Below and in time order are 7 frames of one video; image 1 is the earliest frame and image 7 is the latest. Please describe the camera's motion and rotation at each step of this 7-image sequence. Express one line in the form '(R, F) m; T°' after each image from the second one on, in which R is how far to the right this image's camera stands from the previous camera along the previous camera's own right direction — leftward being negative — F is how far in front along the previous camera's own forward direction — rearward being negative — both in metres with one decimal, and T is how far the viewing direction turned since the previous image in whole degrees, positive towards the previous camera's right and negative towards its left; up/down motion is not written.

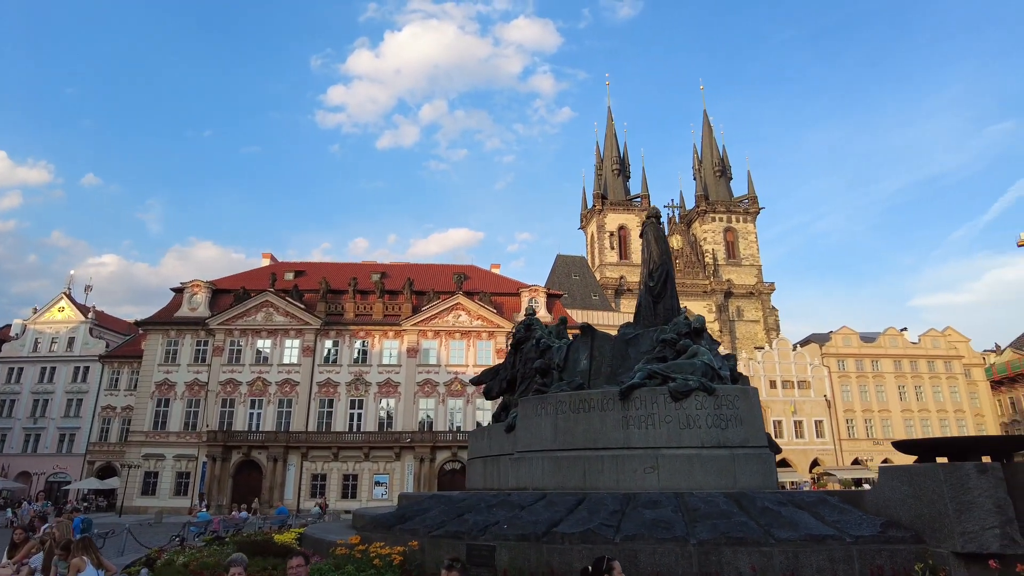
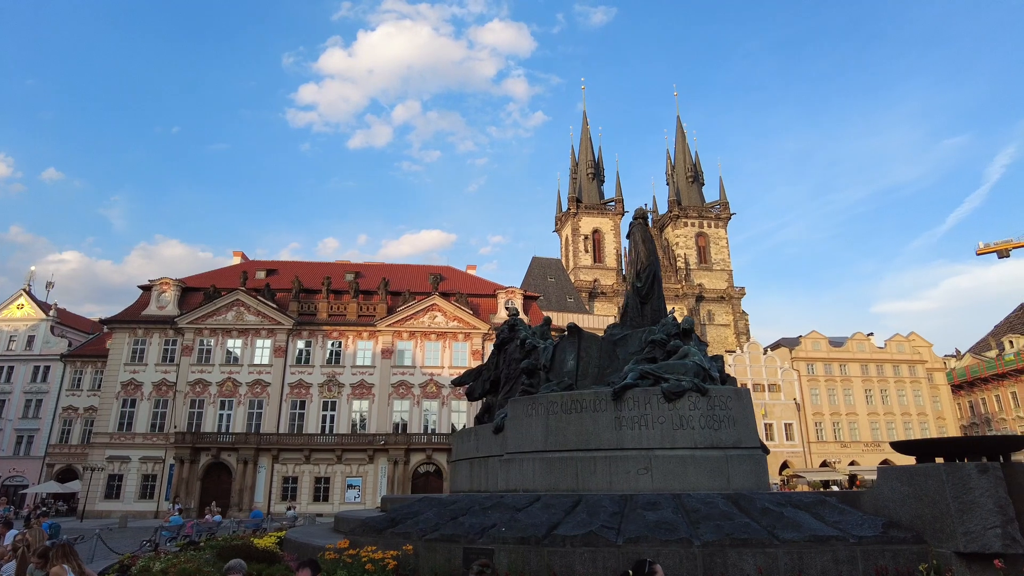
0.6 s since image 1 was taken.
(-0.3, +0.2) m; +2°
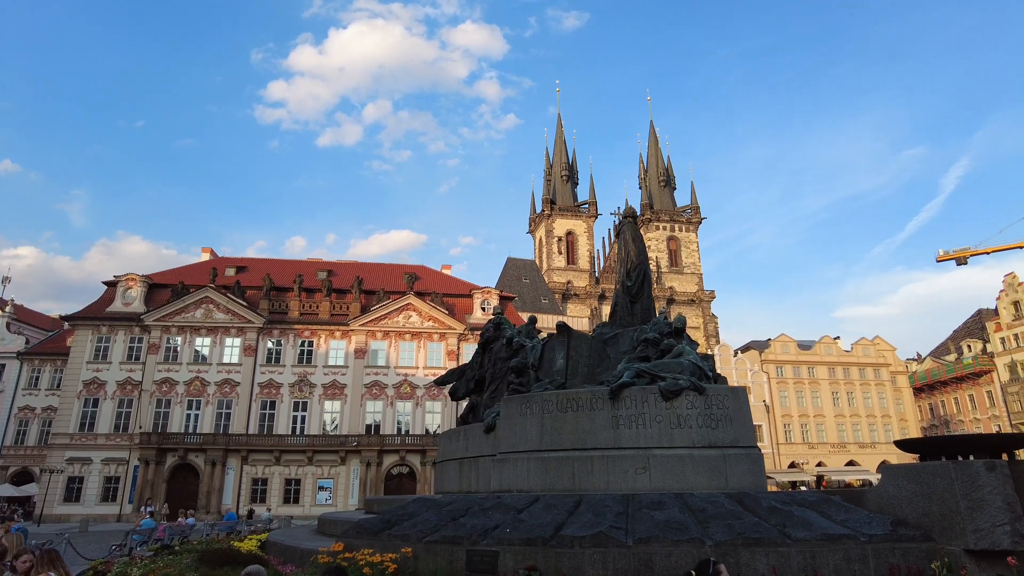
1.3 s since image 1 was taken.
(-0.4, +0.2) m; +3°
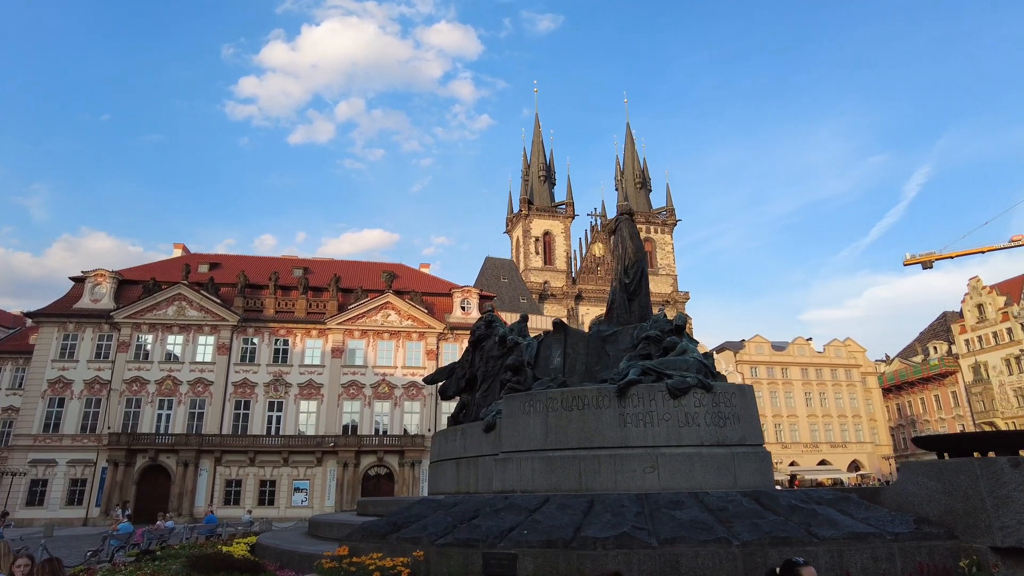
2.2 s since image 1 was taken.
(-0.5, +0.2) m; +2°
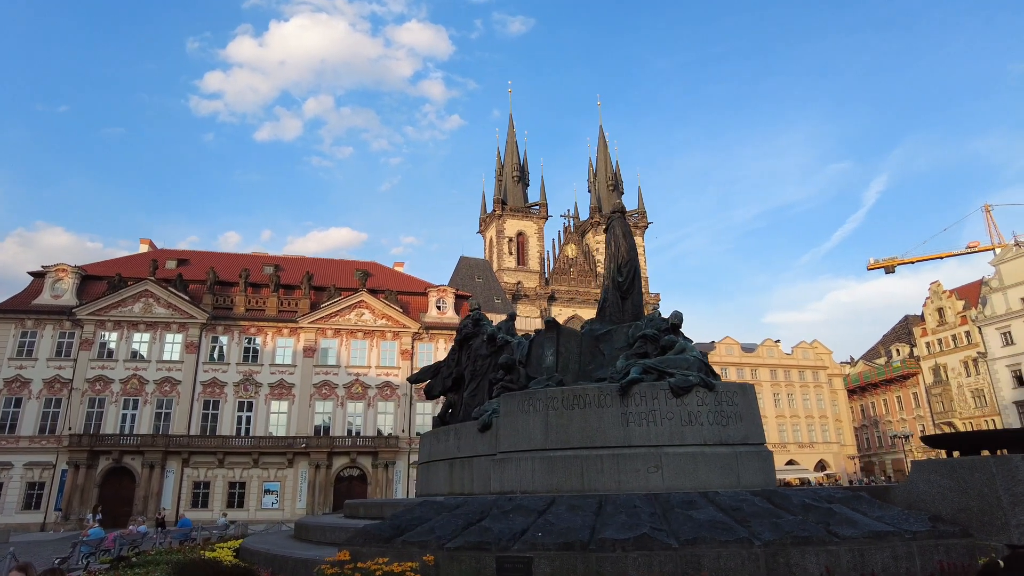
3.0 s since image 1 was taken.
(-0.5, +0.2) m; +3°
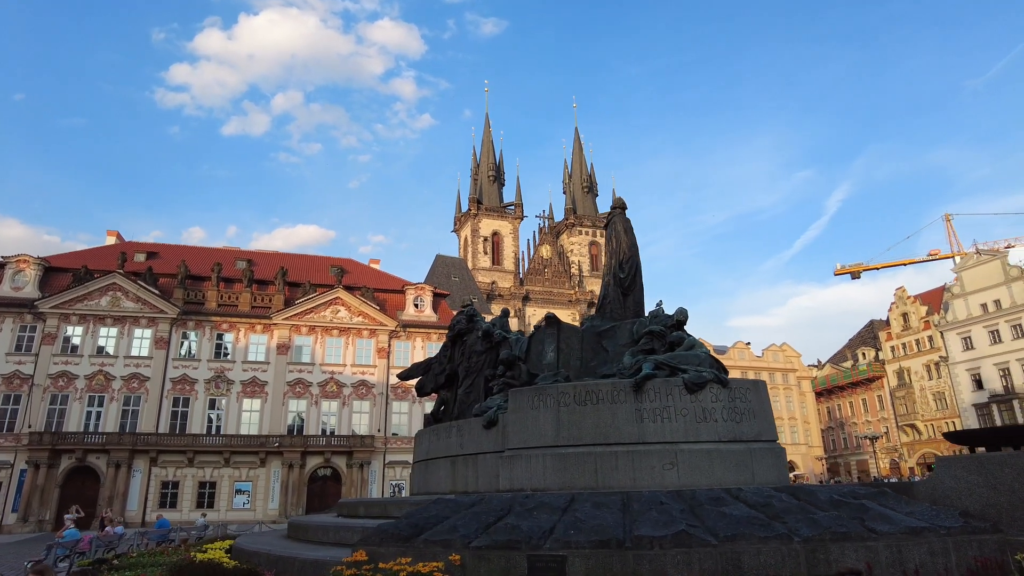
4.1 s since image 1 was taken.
(-0.6, +0.3) m; +3°
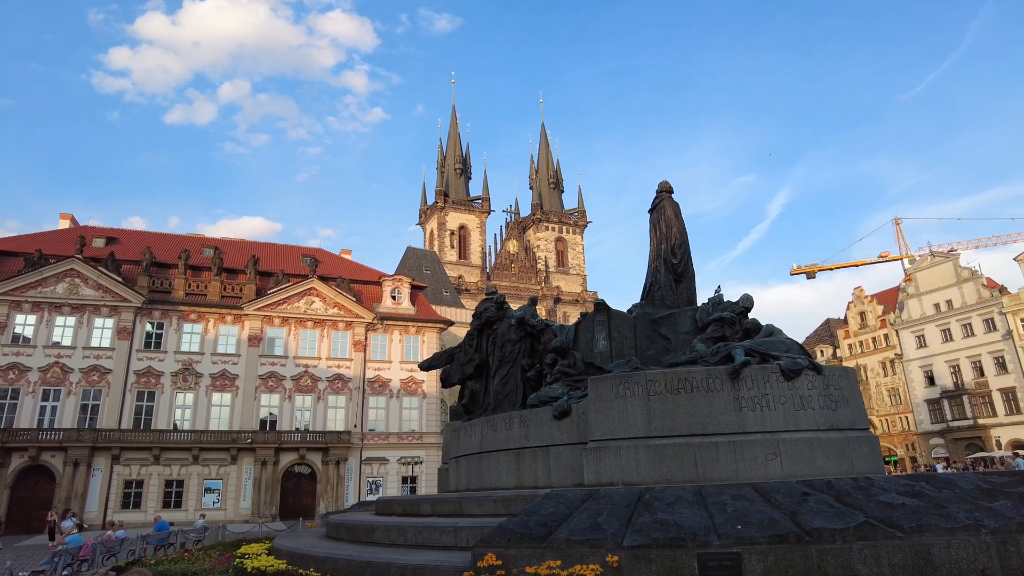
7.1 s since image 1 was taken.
(-1.8, +0.8) m; +4°
